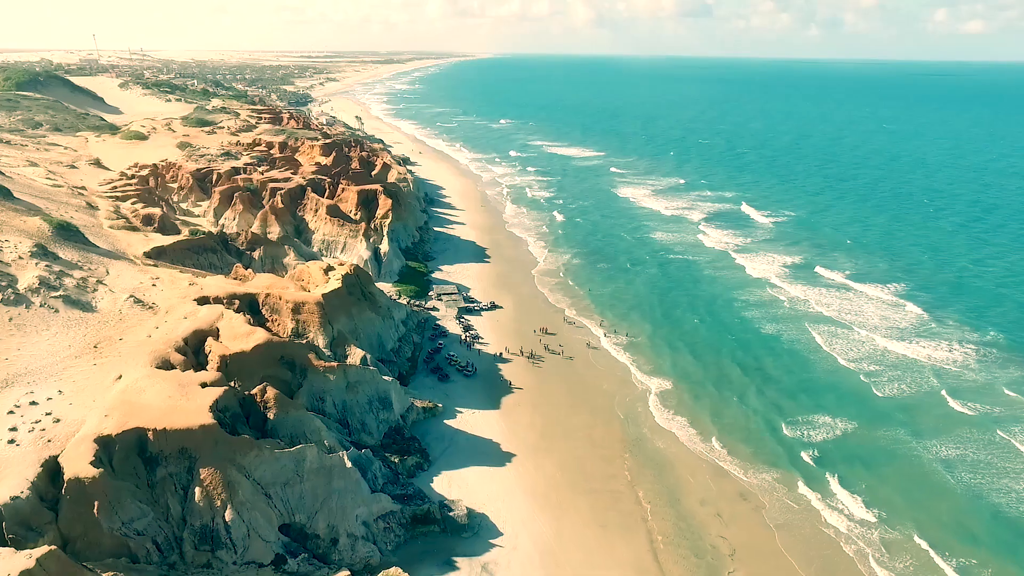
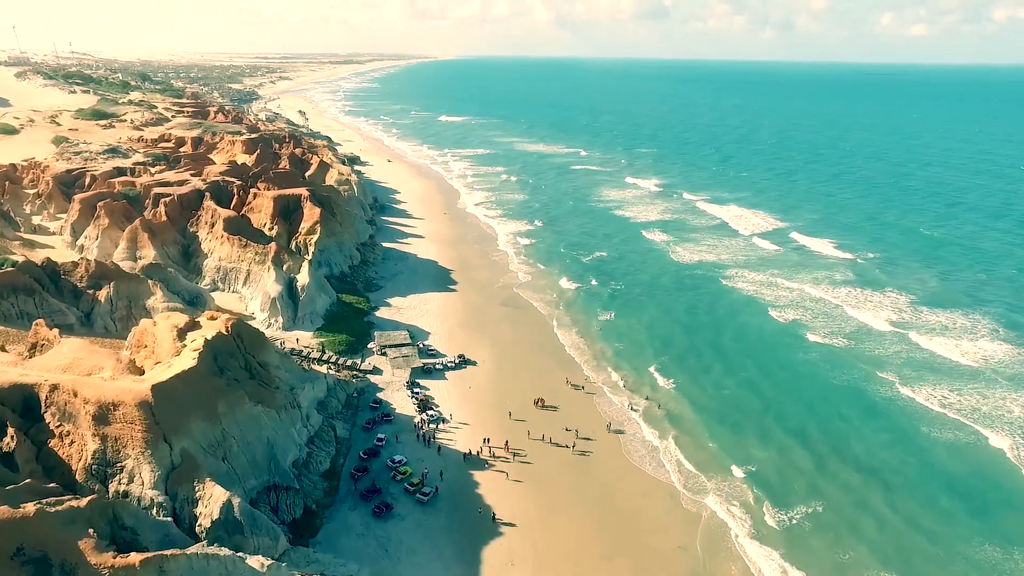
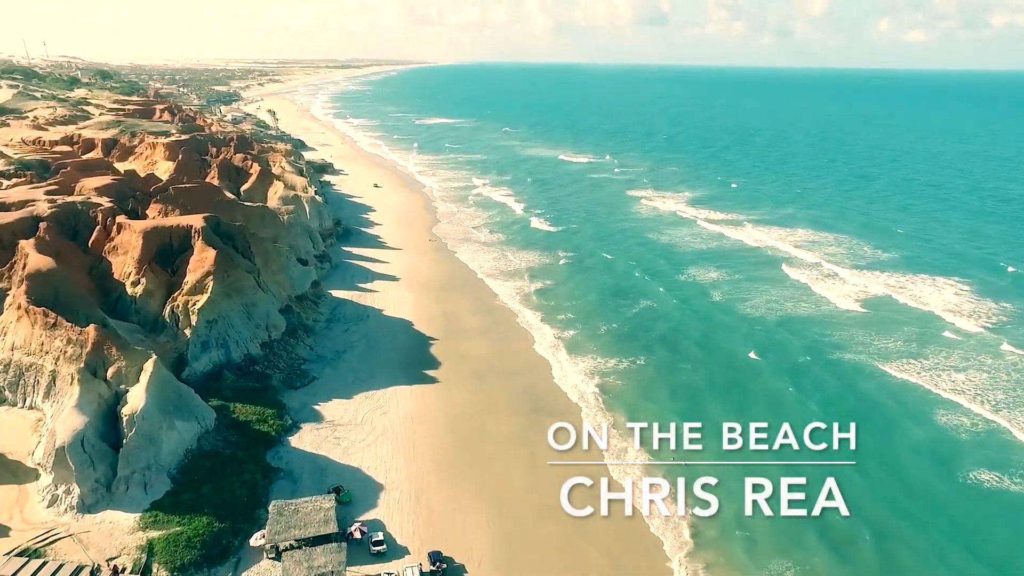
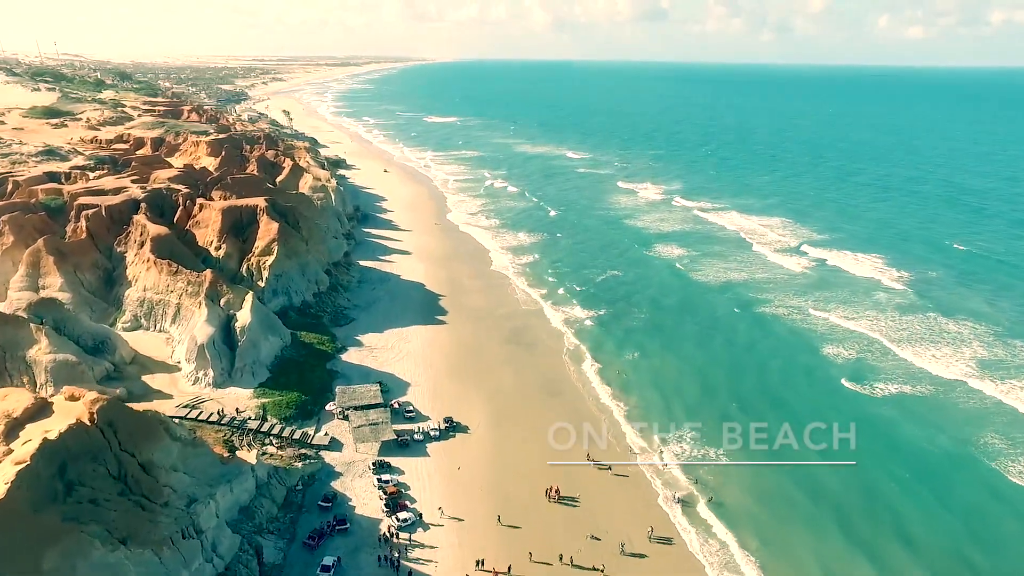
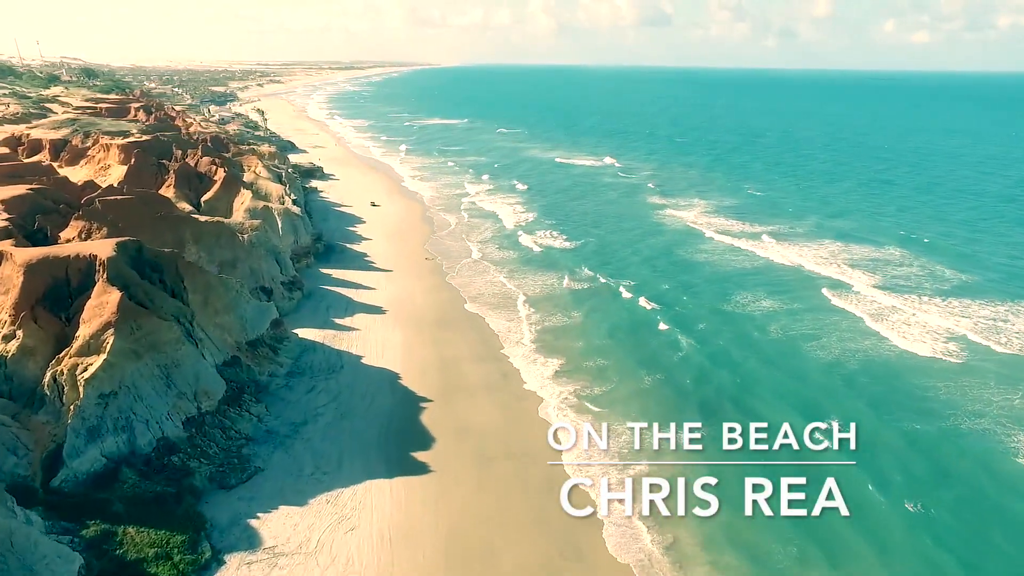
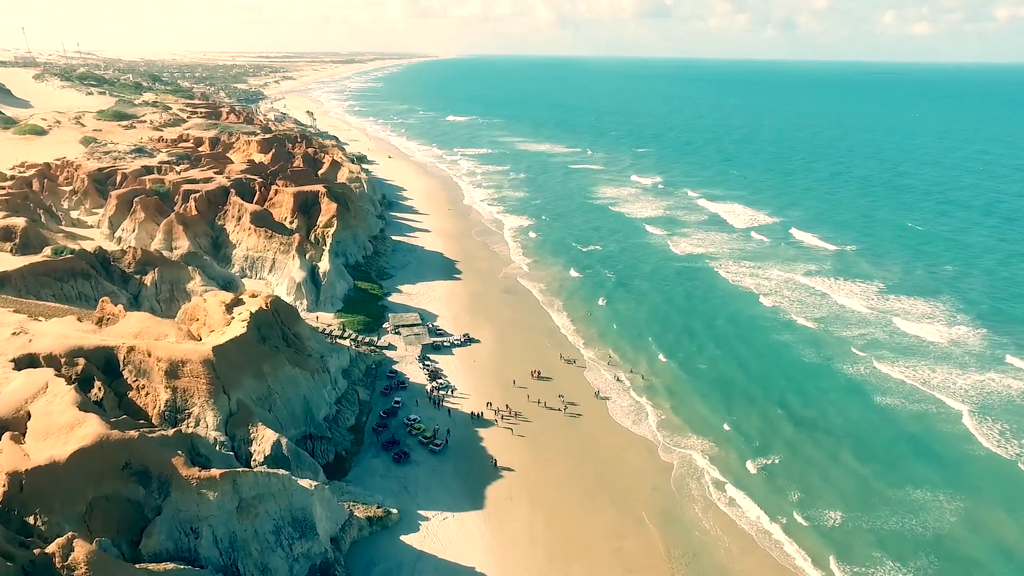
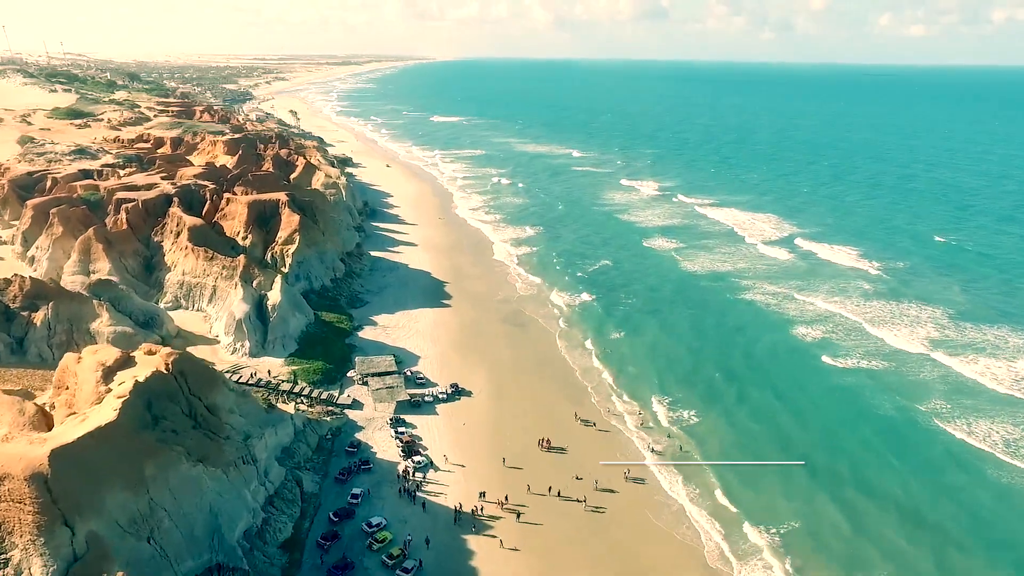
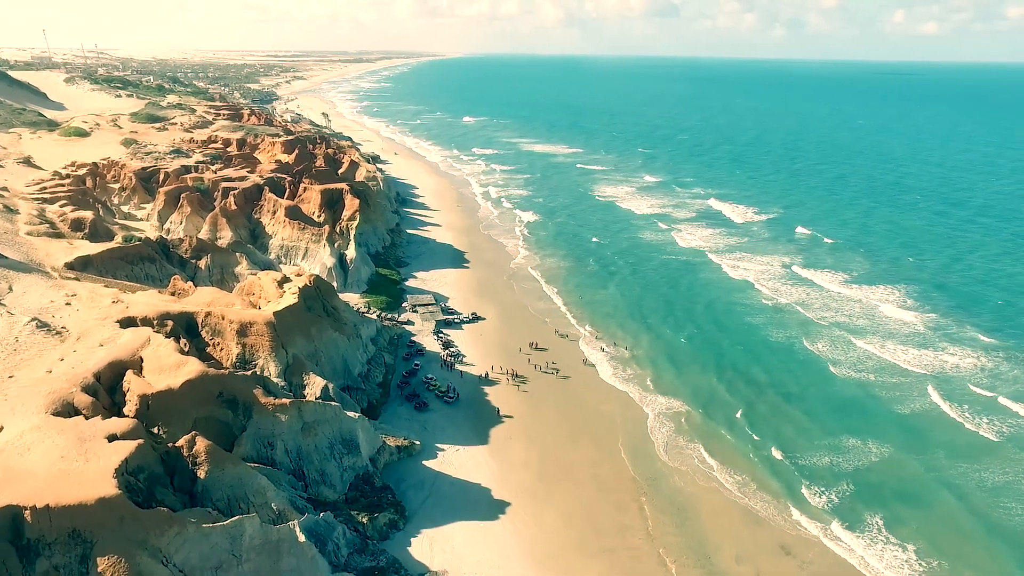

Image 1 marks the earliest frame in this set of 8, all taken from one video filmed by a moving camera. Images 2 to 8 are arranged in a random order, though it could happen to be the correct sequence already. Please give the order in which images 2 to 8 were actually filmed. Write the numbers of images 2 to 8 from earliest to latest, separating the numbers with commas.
8, 6, 2, 7, 4, 3, 5
